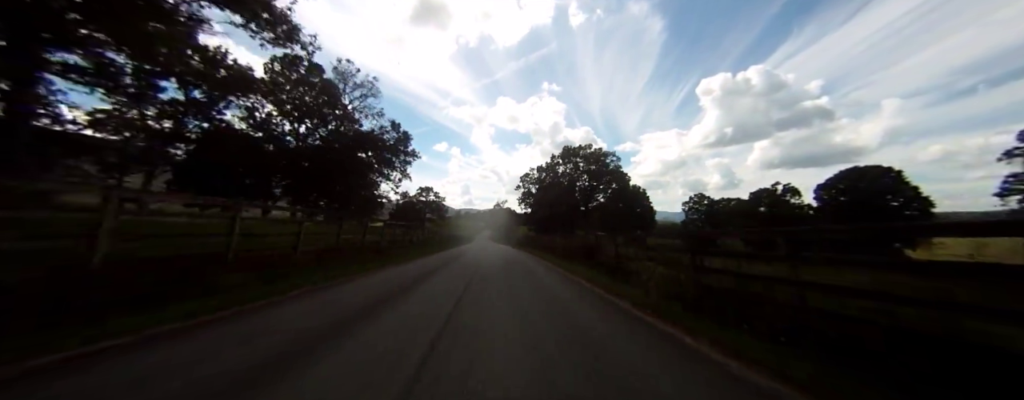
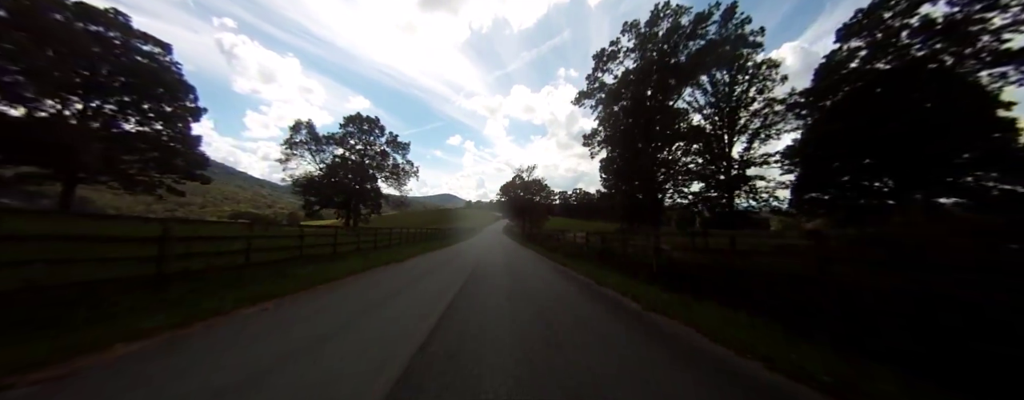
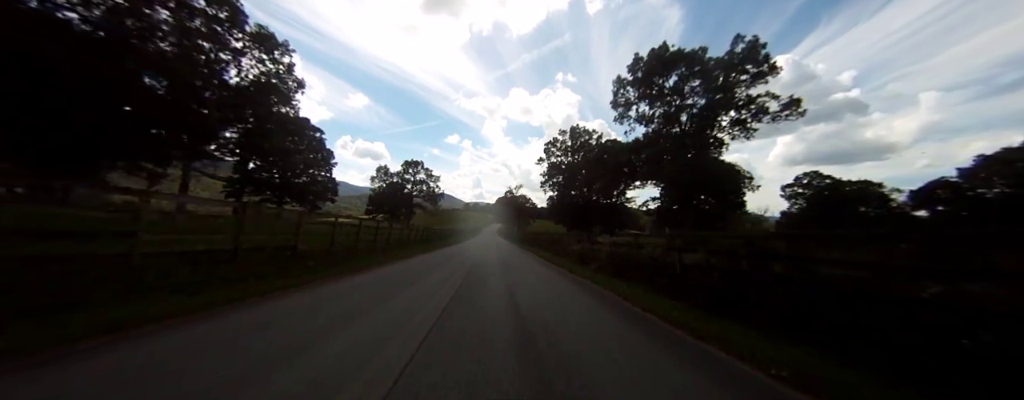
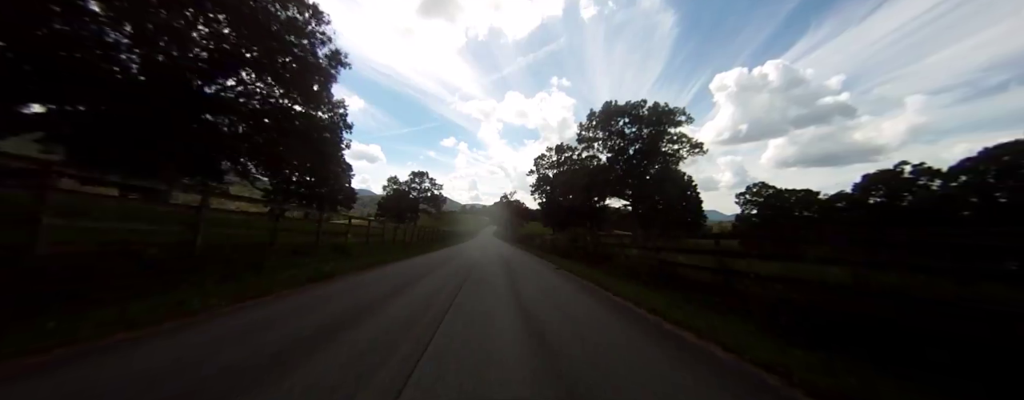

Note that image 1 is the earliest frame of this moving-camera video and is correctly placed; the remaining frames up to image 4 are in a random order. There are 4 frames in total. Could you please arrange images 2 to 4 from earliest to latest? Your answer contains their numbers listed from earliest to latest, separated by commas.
4, 3, 2
